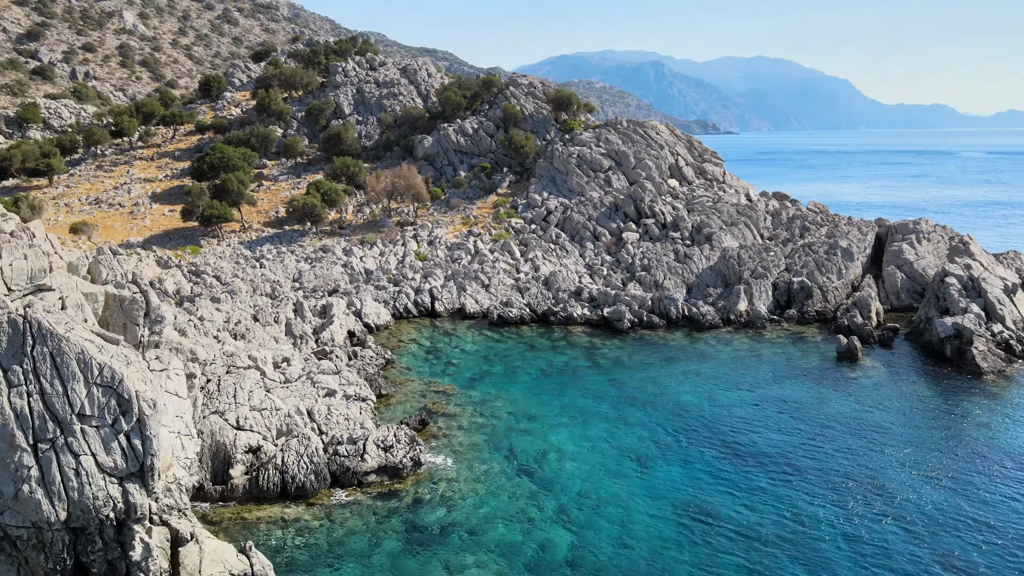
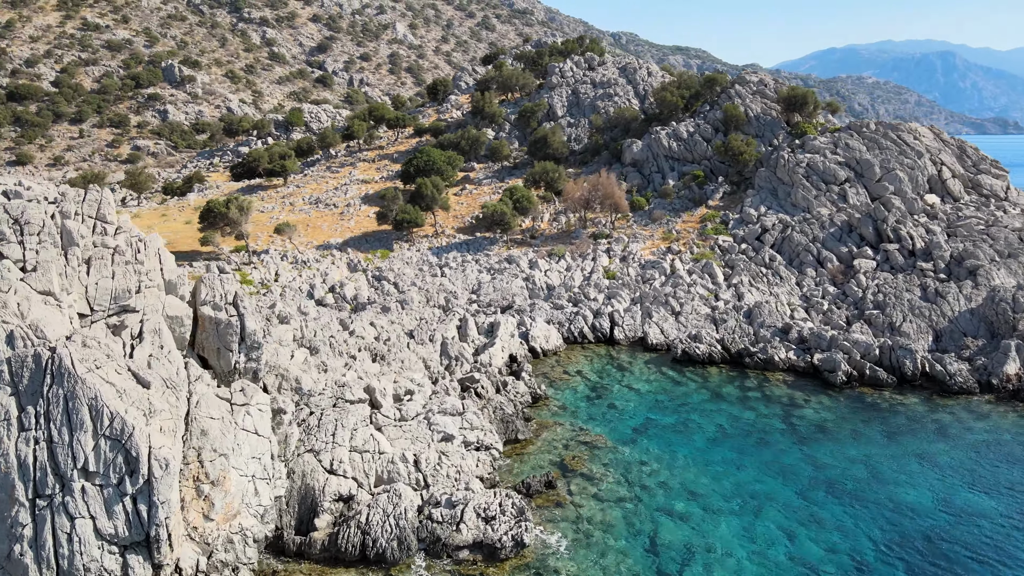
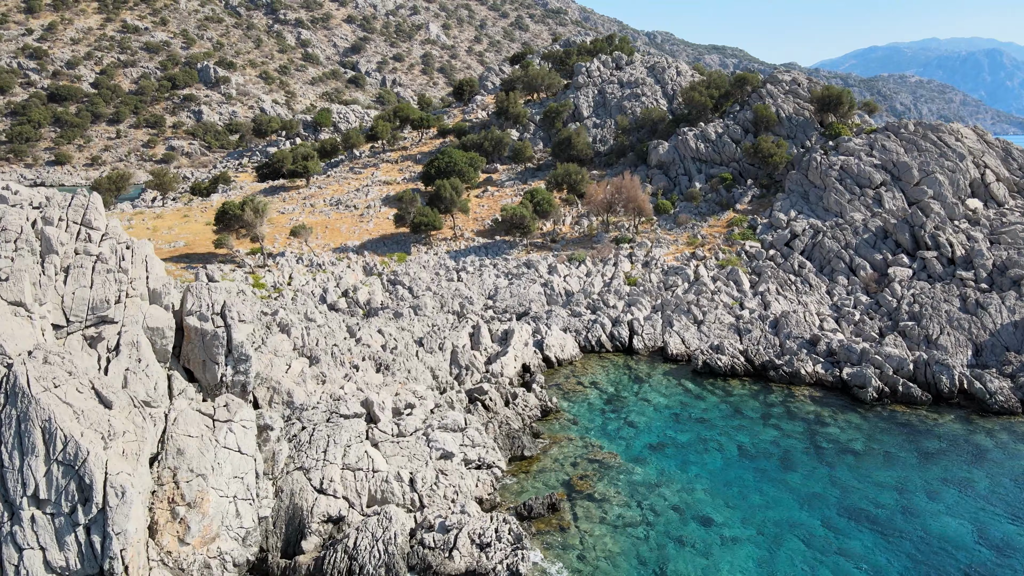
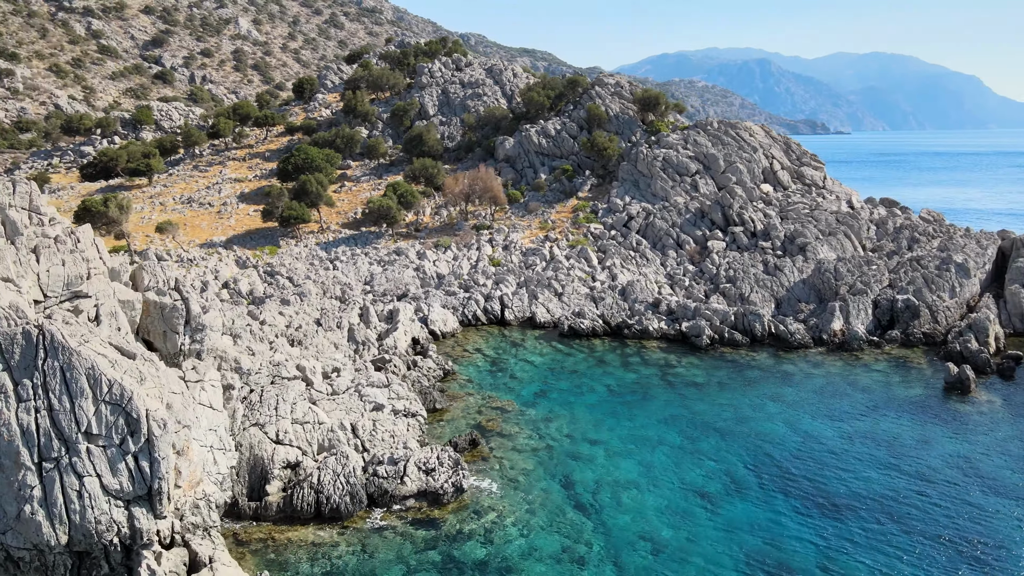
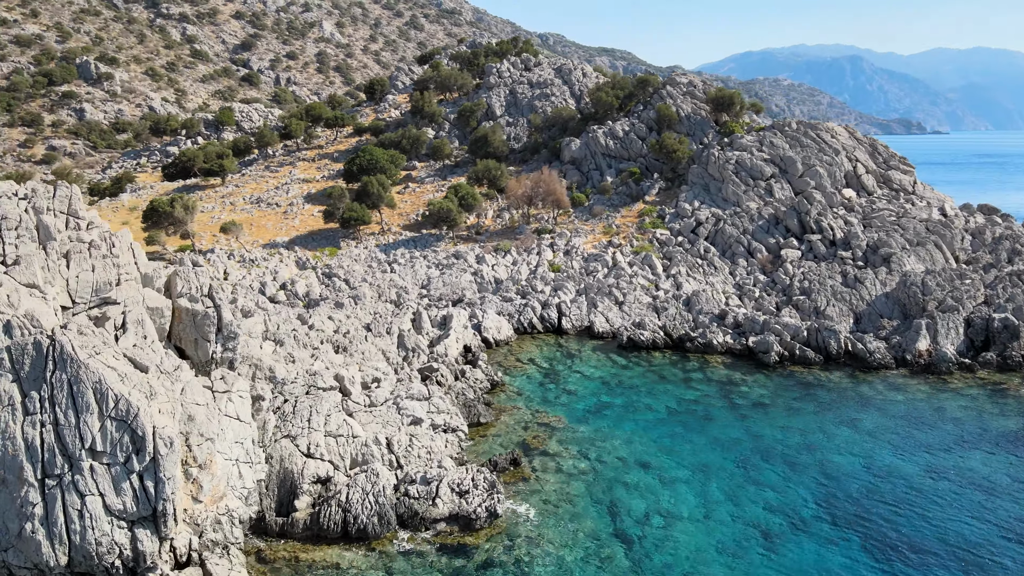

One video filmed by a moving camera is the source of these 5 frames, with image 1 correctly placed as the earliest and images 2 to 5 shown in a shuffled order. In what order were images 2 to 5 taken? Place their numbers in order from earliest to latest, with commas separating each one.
4, 5, 2, 3
